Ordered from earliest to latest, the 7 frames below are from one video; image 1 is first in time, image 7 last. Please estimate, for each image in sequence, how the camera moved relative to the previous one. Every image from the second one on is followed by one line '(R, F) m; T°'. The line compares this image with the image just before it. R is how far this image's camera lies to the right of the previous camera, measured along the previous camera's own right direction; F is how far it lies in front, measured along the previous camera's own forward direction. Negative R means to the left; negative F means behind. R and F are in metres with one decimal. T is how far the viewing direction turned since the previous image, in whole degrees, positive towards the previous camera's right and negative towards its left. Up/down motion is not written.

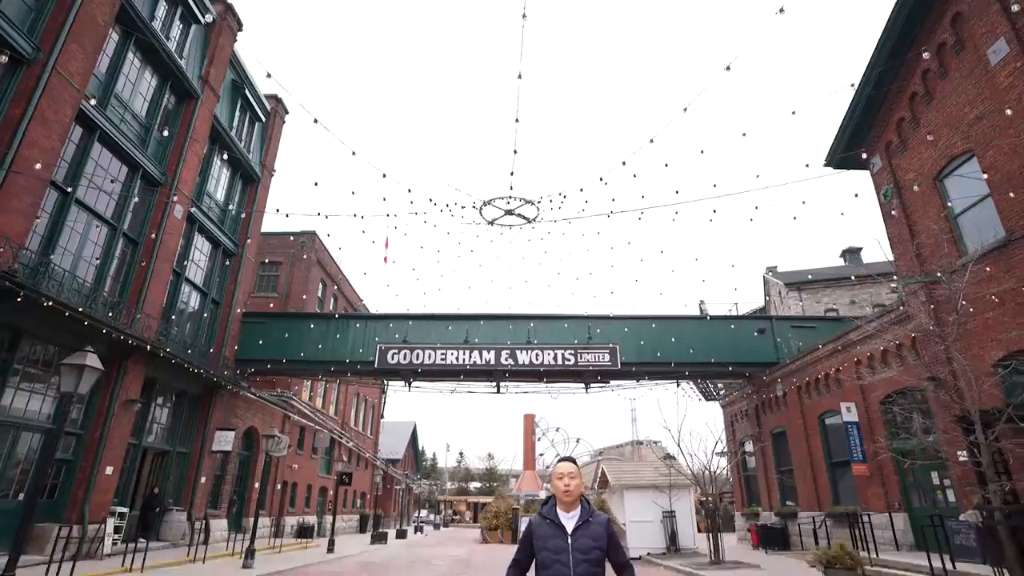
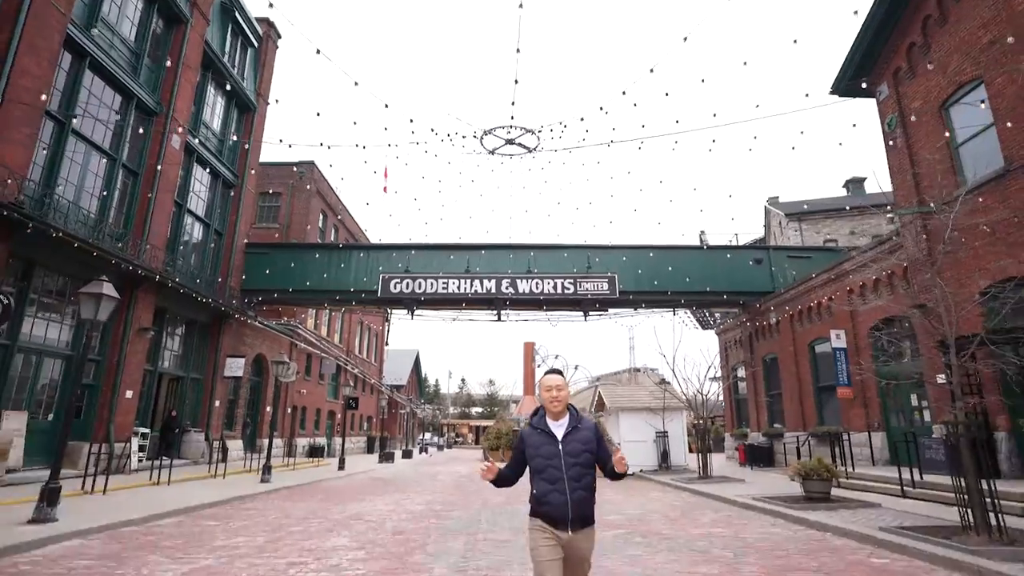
(0.0, -0.3) m; 0°
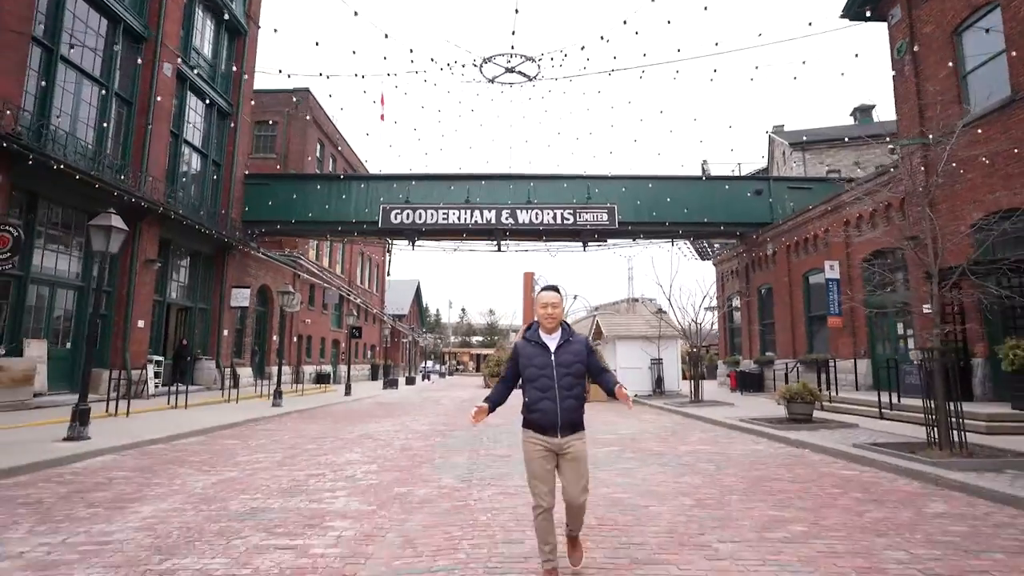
(0.0, -0.3) m; 0°
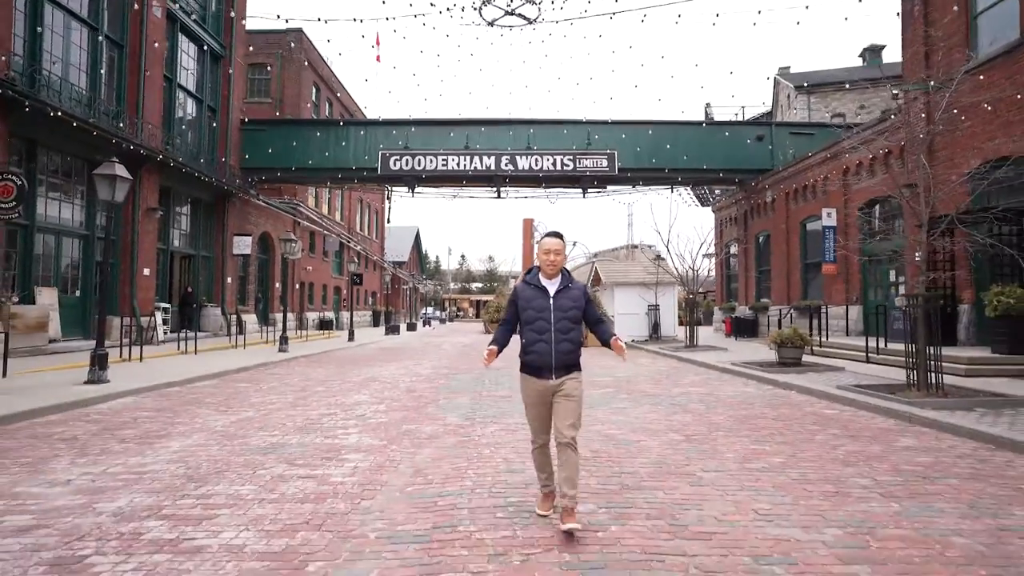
(0.0, -0.3) m; 0°
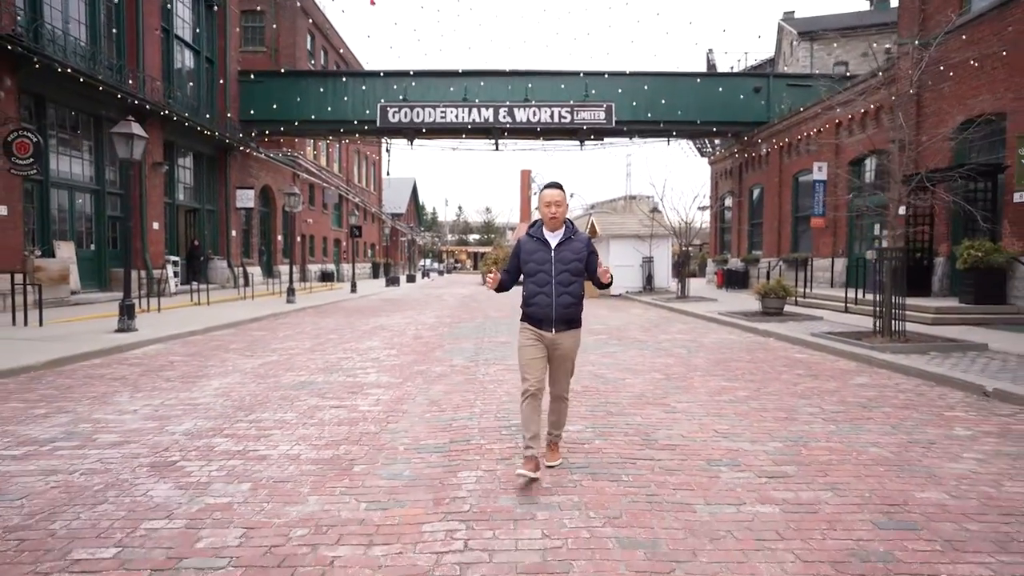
(0.0, -0.7) m; 0°
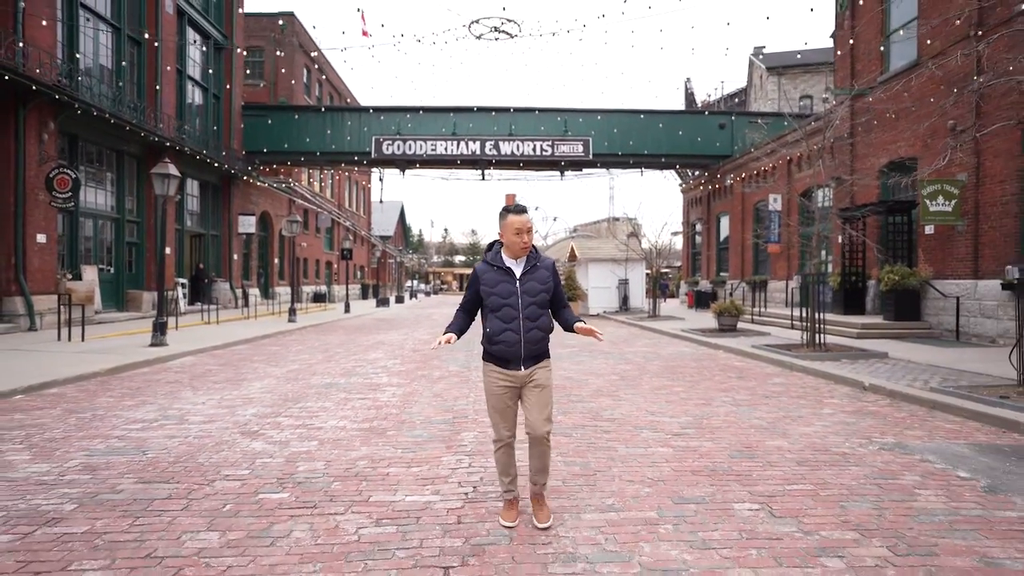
(0.0, -1.8) m; +1°
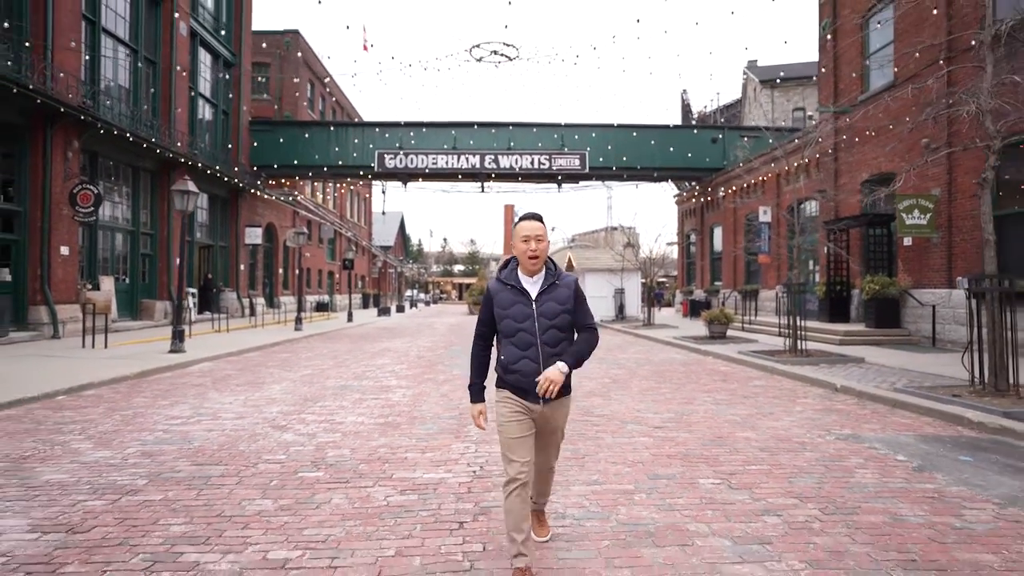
(0.0, -0.8) m; 0°
